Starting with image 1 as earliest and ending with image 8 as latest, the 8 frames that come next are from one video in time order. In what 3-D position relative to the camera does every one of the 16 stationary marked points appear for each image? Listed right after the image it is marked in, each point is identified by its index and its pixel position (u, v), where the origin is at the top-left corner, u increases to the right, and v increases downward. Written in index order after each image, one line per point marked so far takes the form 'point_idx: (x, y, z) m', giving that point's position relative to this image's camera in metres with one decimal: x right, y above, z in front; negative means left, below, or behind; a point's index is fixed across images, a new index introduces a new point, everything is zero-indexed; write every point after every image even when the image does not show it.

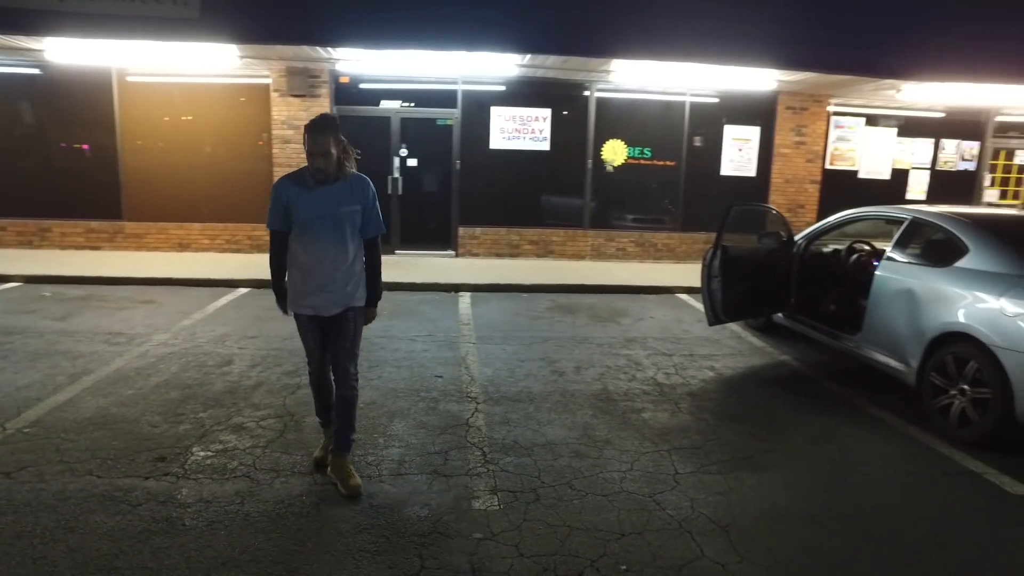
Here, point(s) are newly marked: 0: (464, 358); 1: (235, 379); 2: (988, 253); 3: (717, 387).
0: (-0.4, -0.6, +6.0) m
1: (-2.2, -0.7, +5.3) m
2: (+3.4, +0.2, +4.6) m
3: (+1.7, -0.8, +5.5) m
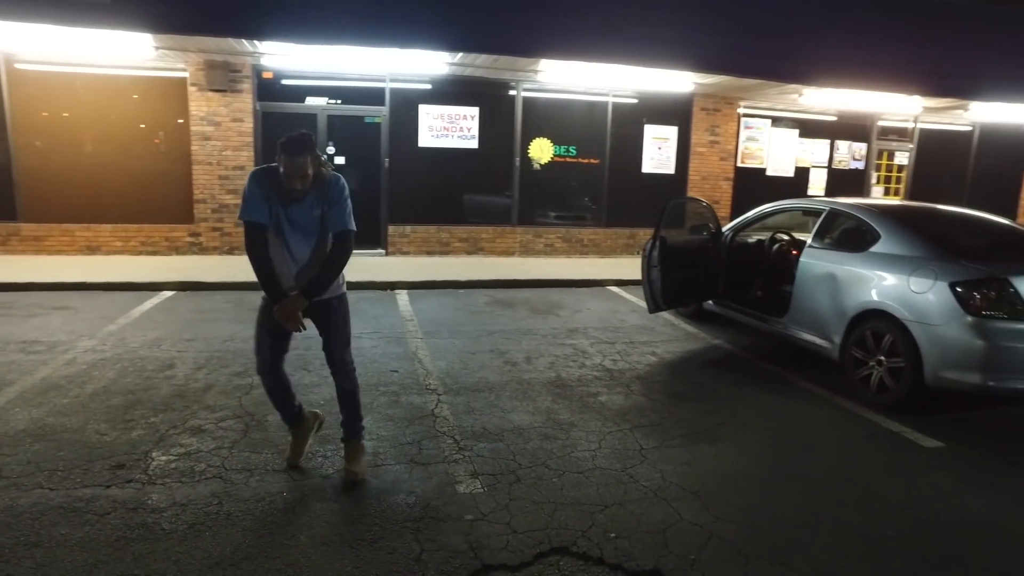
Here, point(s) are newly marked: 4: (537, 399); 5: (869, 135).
0: (-0.9, -0.6, +6.1) m
1: (-2.5, -0.7, +5.1) m
2: (+3.1, +0.4, +5.2) m
3: (+1.3, -0.7, +5.9) m
4: (+0.2, -0.9, +5.1) m
5: (+6.3, +2.7, +11.4) m
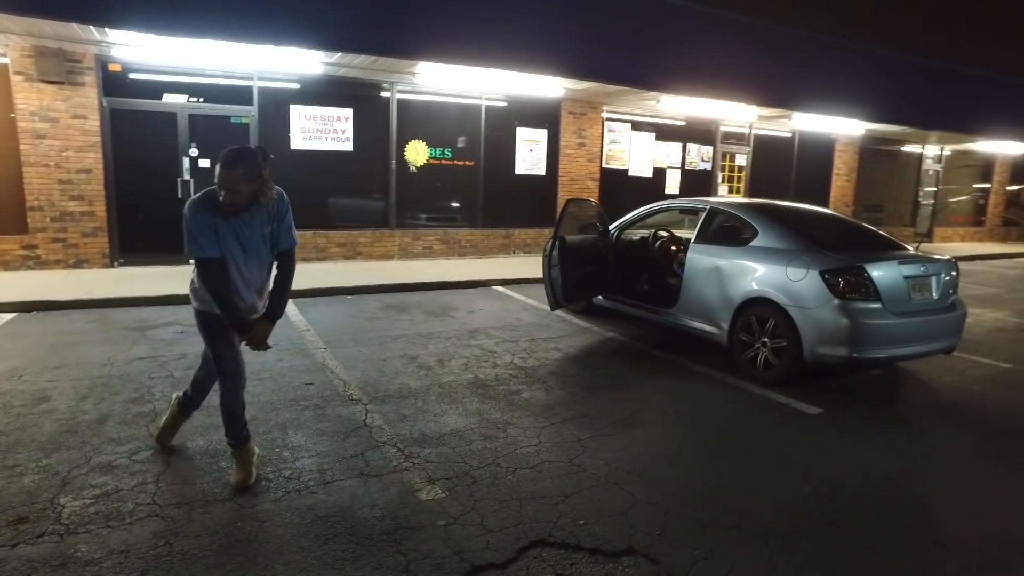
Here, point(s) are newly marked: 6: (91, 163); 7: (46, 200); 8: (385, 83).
0: (-1.7, -0.7, +5.9) m
1: (-3.0, -0.9, +4.5) m
2: (+2.3, +0.5, +5.9) m
3: (+0.5, -0.7, +6.2) m
4: (-0.4, -0.9, +5.1) m
5: (+3.9, +2.9, +12.7) m
6: (-5.6, +1.7, +8.8) m
7: (-6.2, +1.2, +8.8) m
8: (-1.9, +3.2, +10.2) m
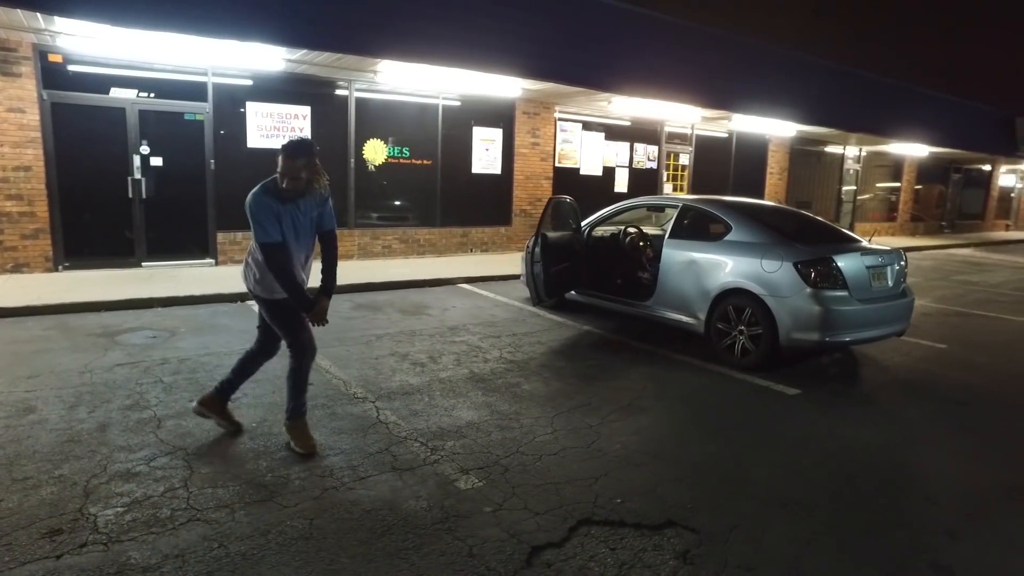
0: (-1.7, -0.7, +5.8) m
1: (-2.9, -0.9, +4.3) m
2: (+2.2, +0.6, +6.3) m
3: (+0.4, -0.7, +6.4) m
4: (-0.4, -0.8, +5.2) m
5: (+2.9, +3.0, +13.2) m
6: (-6.0, +1.6, +8.3) m
7: (-6.5, +1.1, +8.2) m
8: (-2.6, +3.2, +10.1) m
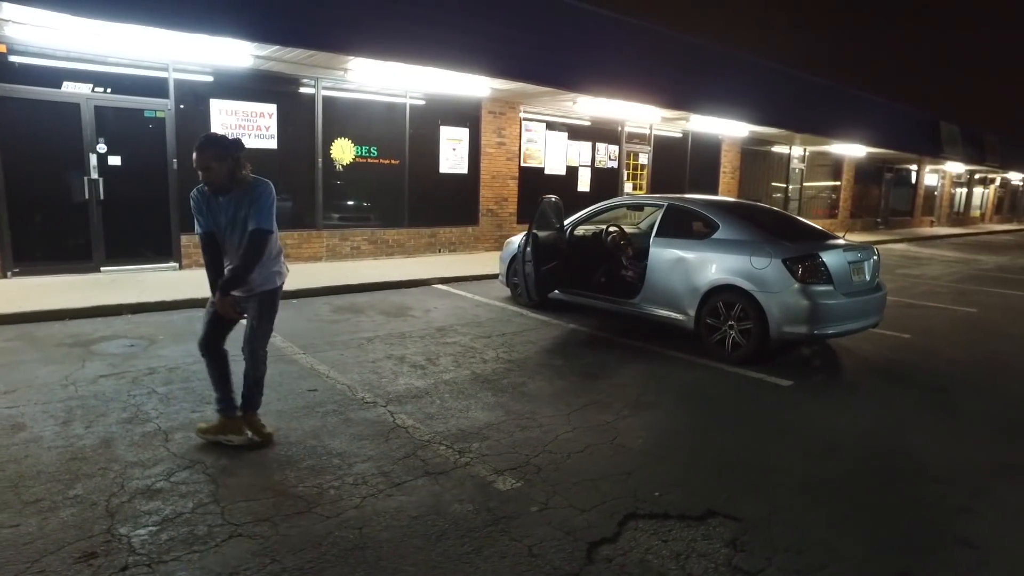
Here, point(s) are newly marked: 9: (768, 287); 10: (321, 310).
0: (-1.7, -0.7, +5.7) m
1: (-2.8, -1.0, +4.1) m
2: (+2.2, +0.6, +6.5) m
3: (+0.4, -0.7, +6.4) m
4: (-0.3, -0.9, +5.2) m
5: (+2.2, +3.0, +13.5) m
6: (-6.3, +1.5, +7.7) m
7: (-6.8, +1.0, +7.6) m
8: (-3.0, +3.1, +9.8) m
9: (+2.3, 0.0, +6.0) m
10: (-2.3, -0.3, +7.8) m
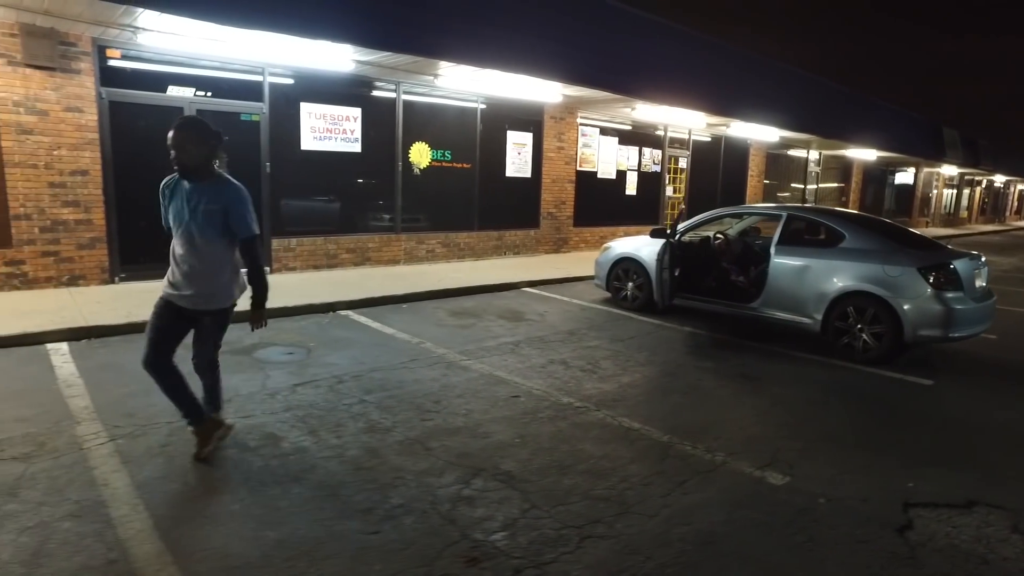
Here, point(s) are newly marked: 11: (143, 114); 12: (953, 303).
0: (-0.2, -0.8, +5.8) m
1: (-1.1, -1.1, +4.2) m
2: (+3.6, +0.6, +6.9) m
3: (+1.9, -0.7, +6.8) m
4: (+1.3, -0.9, +5.5) m
5: (+3.2, +3.0, +13.9) m
6: (-4.9, +1.4, +7.6) m
7: (-5.3, +0.9, +7.4) m
8: (-1.8, +3.1, +9.9) m
9: (+3.8, 0.0, +6.4) m
10: (-0.9, -0.3, +8.0) m
11: (-4.4, +2.1, +7.9) m
12: (+4.2, -0.1, +6.3) m
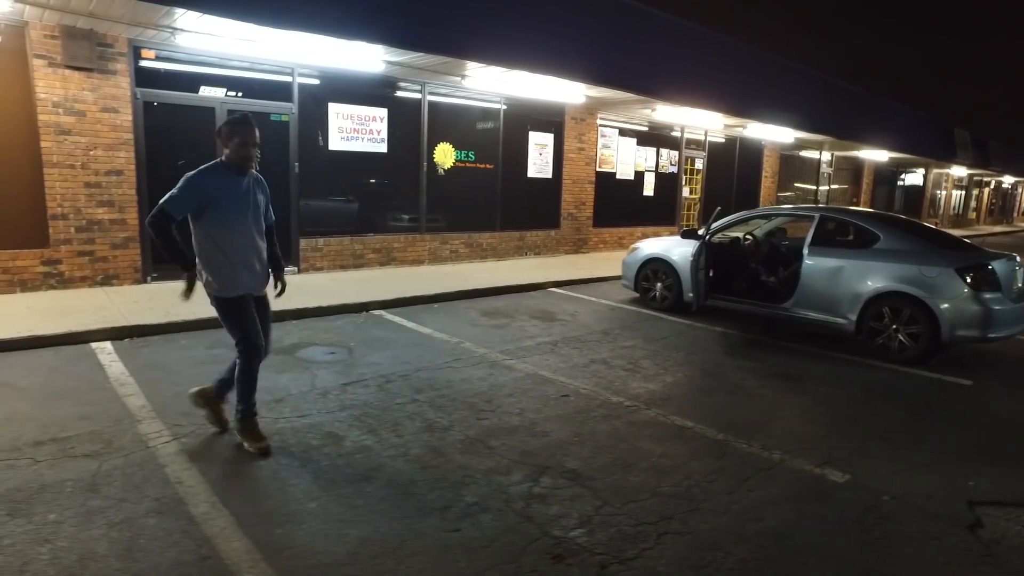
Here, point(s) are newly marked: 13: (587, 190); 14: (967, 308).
0: (+0.2, -0.8, +5.9) m
1: (-0.7, -1.0, +4.2) m
2: (+4.0, +0.6, +7.0) m
3: (+2.3, -0.7, +6.8) m
4: (+1.7, -0.9, +5.5) m
5: (+3.5, +3.0, +13.9) m
6: (-4.5, +1.4, +7.6) m
7: (-5.0, +0.9, +7.4) m
8: (-1.4, +3.1, +9.9) m
9: (+4.2, -0.1, +6.5) m
10: (-0.5, -0.3, +8.0) m
11: (-4.0, +2.1, +7.9) m
12: (+4.6, -0.1, +6.4) m
13: (+1.4, +1.9, +12.4) m
14: (+4.4, -0.2, +6.4) m
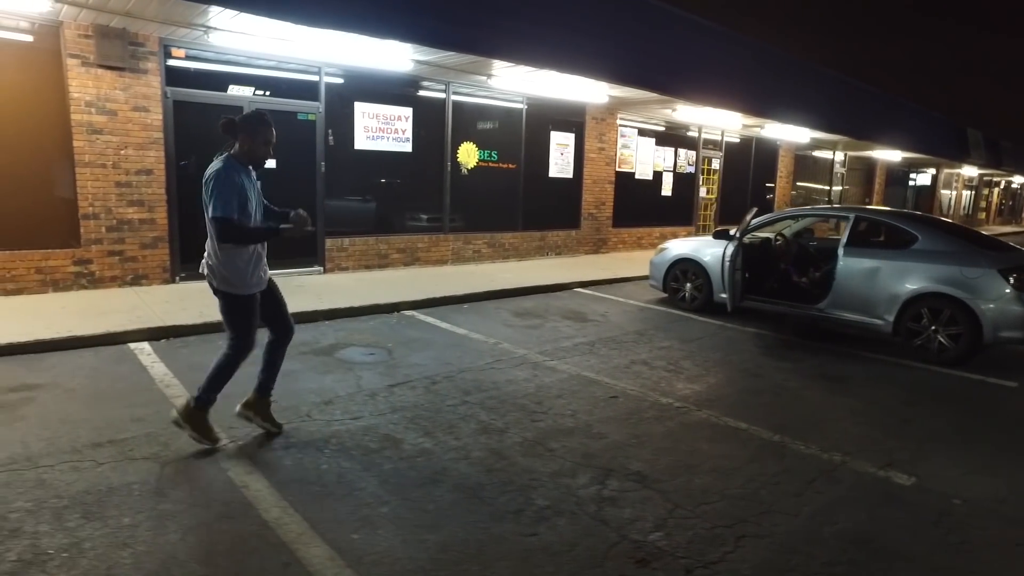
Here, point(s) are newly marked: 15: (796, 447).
0: (+0.6, -0.8, +5.8) m
1: (-0.3, -1.1, +4.2) m
2: (+4.4, +0.5, +7.0) m
3: (+2.7, -0.7, +6.8) m
4: (+2.1, -0.9, +5.5) m
5: (+3.9, +3.0, +13.9) m
6: (-4.1, +1.4, +7.5) m
7: (-4.6, +0.9, +7.3) m
8: (-1.0, +3.1, +9.9) m
9: (+4.6, -0.1, +6.5) m
10: (-0.1, -0.3, +7.9) m
11: (-3.6, +2.1, +7.8) m
12: (+5.0, -0.1, +6.3) m
13: (+1.8, +1.9, +12.4) m
14: (+4.8, -0.2, +6.3) m
15: (+2.0, -1.1, +4.5) m
